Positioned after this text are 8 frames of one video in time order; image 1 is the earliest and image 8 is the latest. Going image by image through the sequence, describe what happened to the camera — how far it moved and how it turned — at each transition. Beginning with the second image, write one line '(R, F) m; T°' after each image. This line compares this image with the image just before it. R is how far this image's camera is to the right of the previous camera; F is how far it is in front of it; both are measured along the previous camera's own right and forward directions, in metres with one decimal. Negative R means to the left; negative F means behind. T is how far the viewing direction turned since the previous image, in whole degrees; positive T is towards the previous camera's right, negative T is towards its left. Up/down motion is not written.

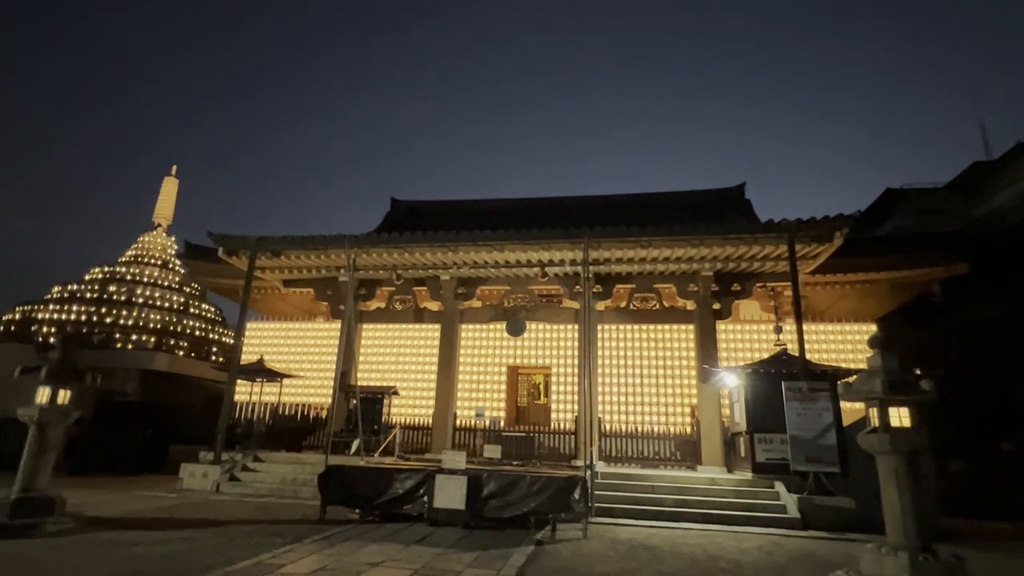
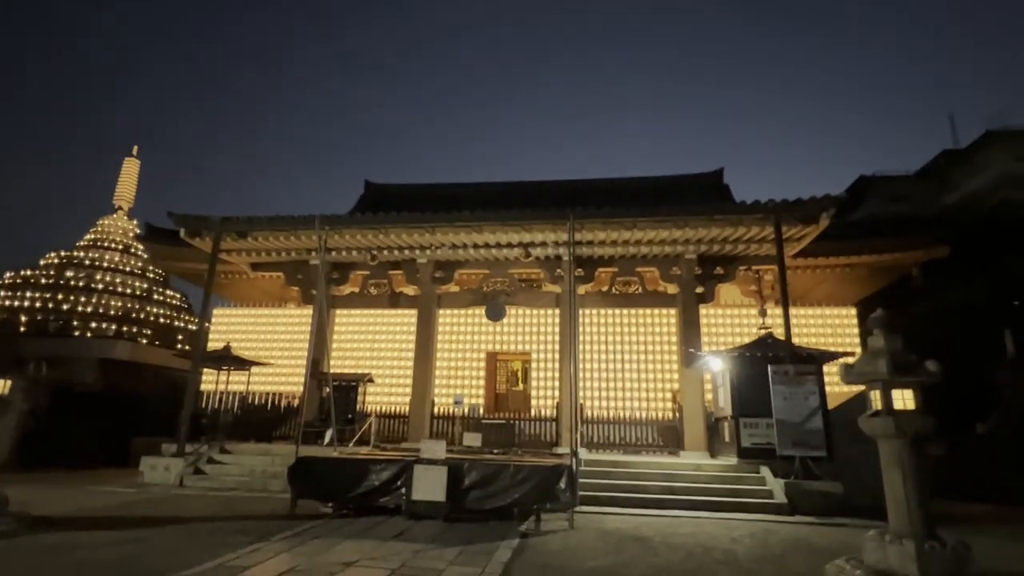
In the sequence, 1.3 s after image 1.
(-0.1, +0.4) m; +2°
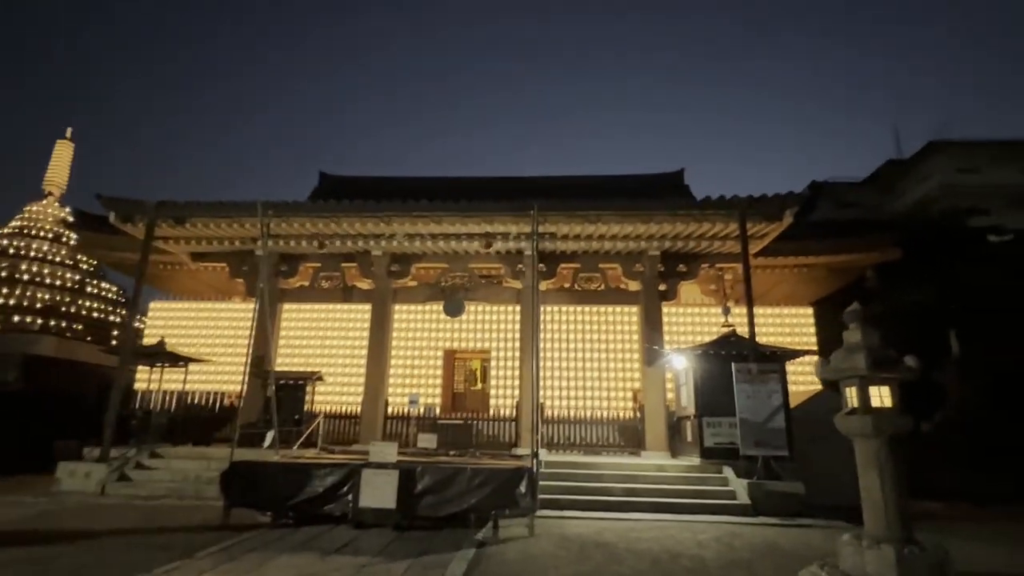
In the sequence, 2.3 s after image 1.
(0.0, +0.5) m; +4°
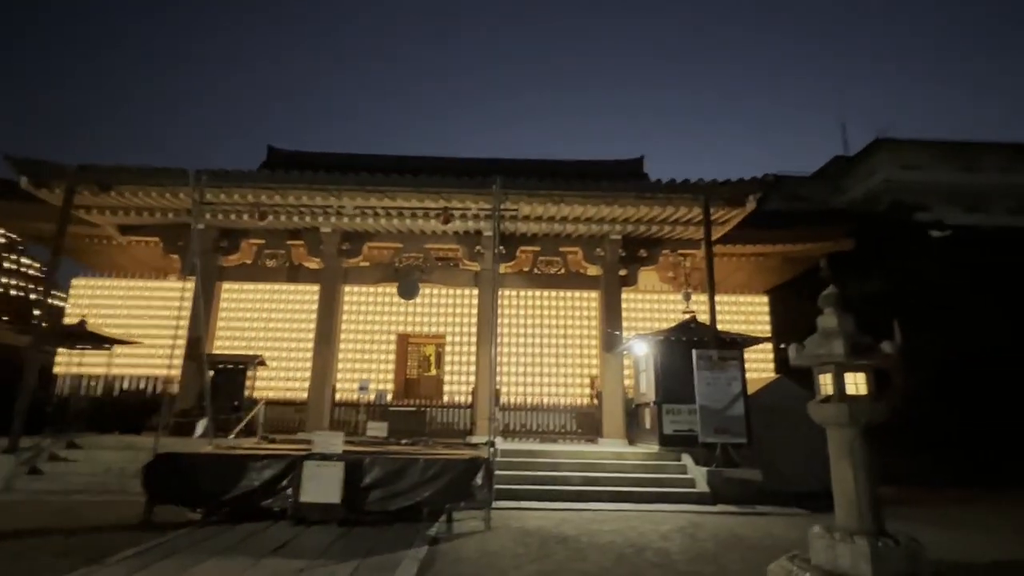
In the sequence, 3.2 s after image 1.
(0.0, +0.5) m; +5°
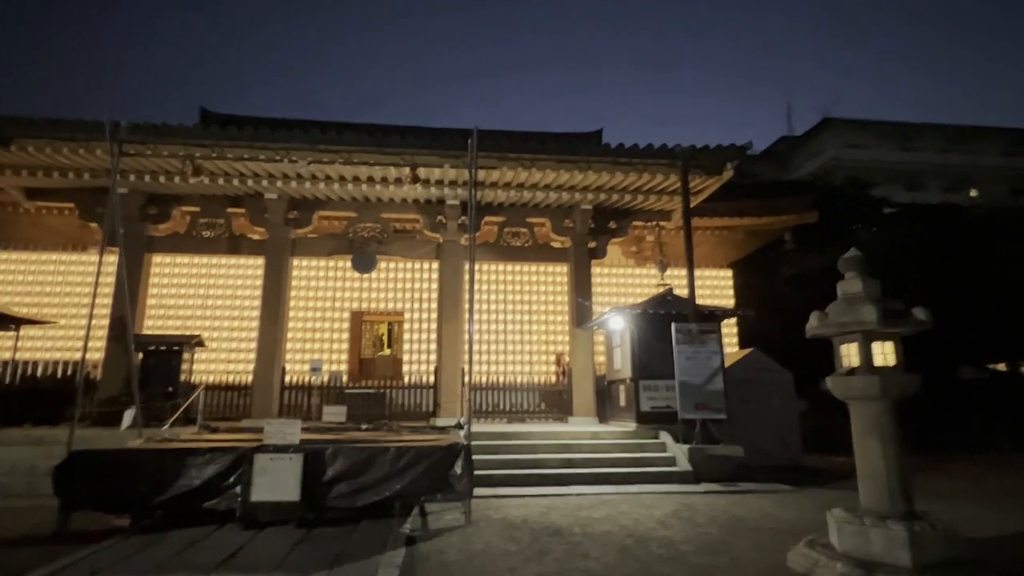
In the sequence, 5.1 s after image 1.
(-0.3, +0.7) m; +5°
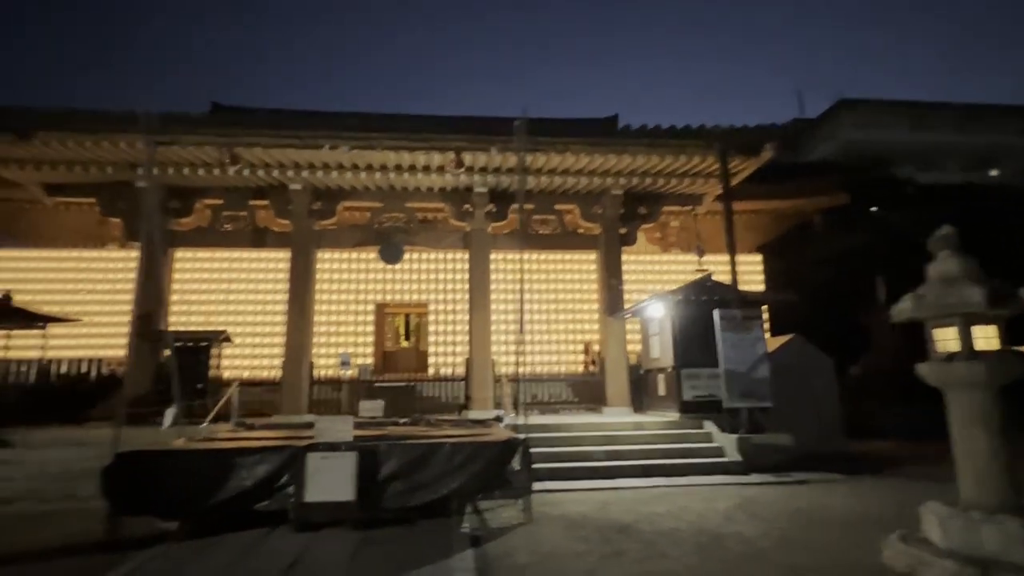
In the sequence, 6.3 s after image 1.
(-0.5, +0.3) m; -1°
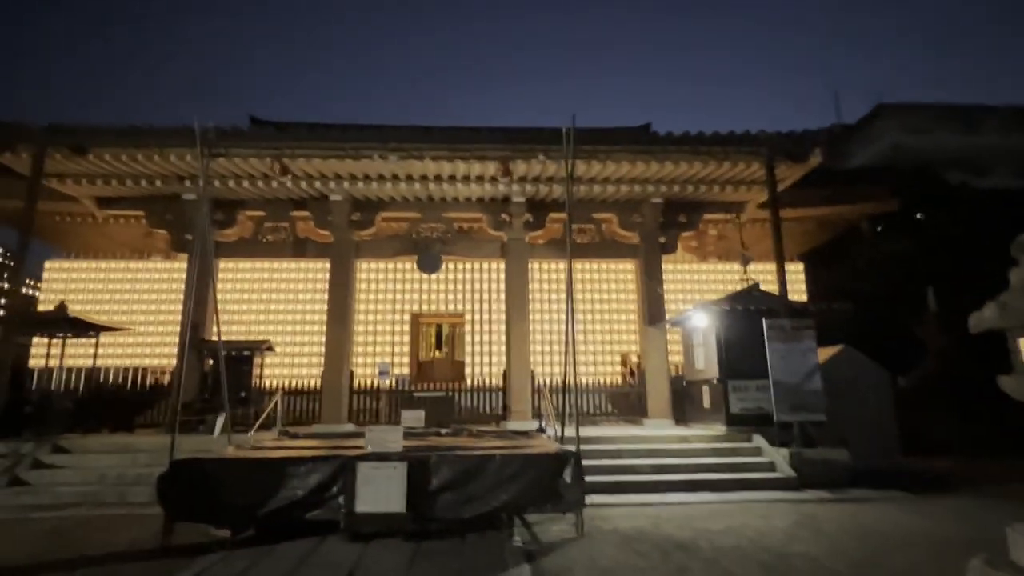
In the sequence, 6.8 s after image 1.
(-0.2, +0.1) m; -3°
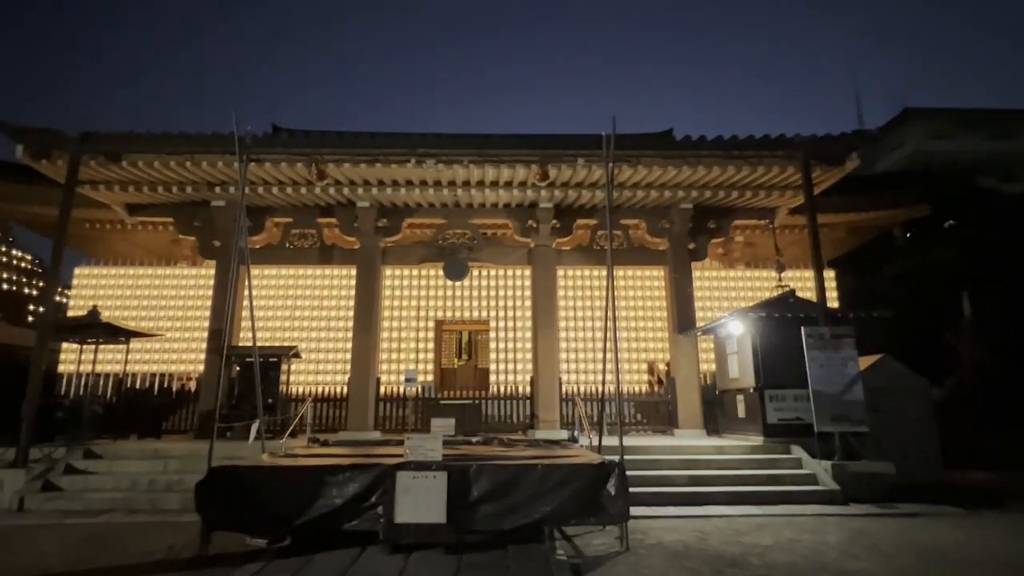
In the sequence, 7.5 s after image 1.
(-0.3, +0.1) m; -1°
